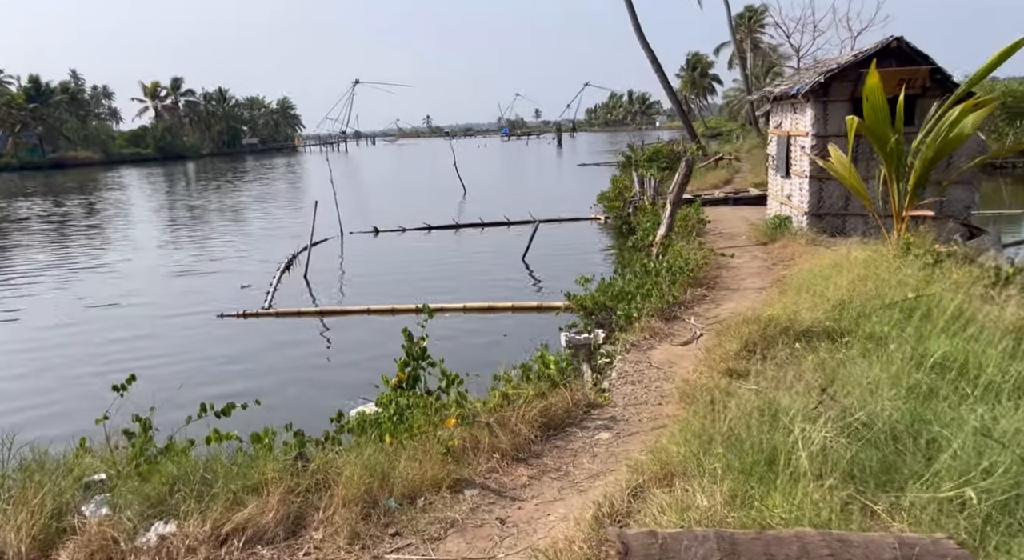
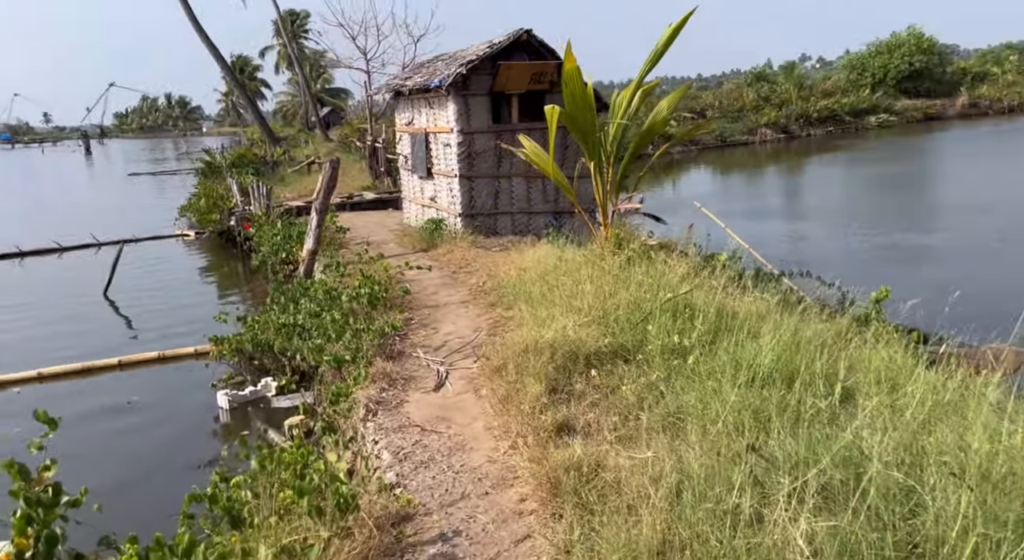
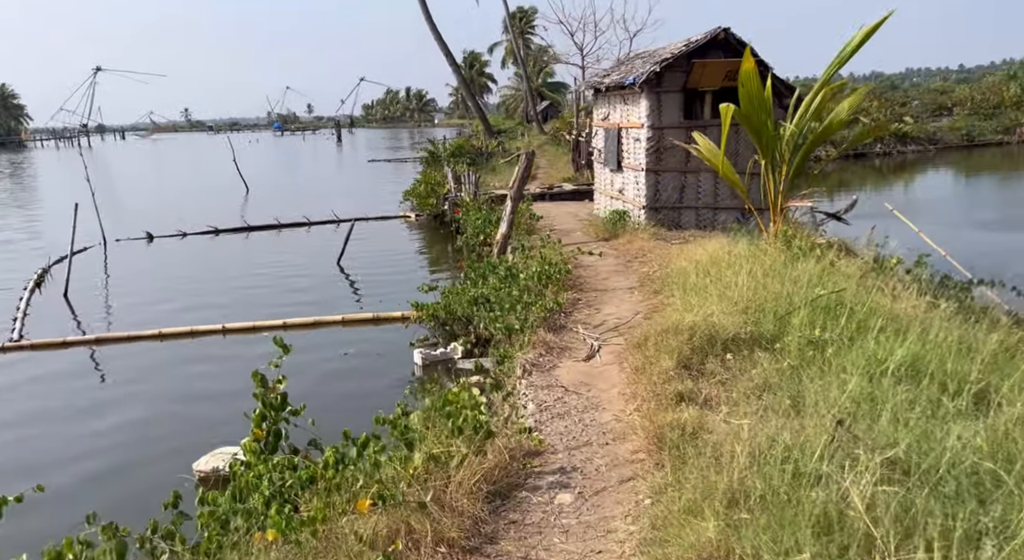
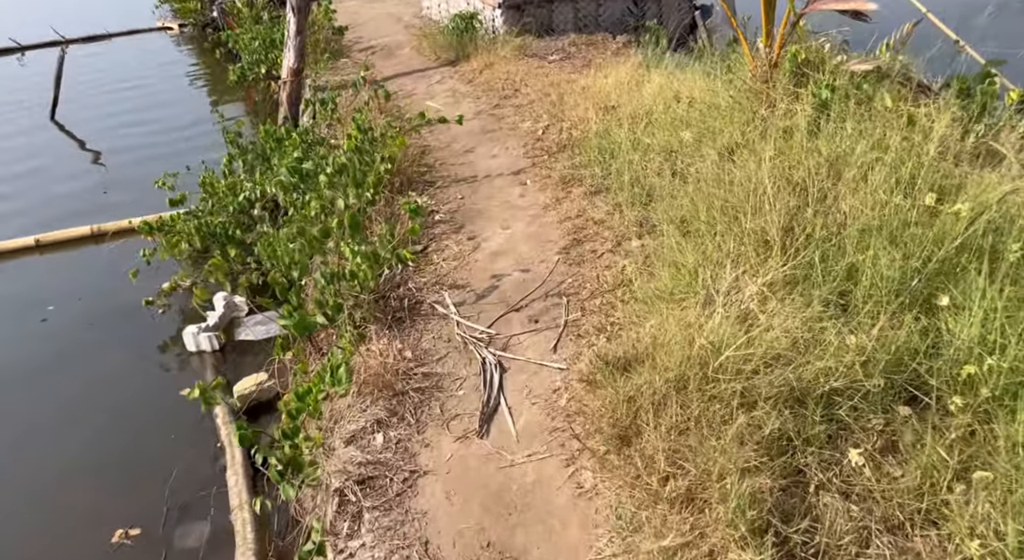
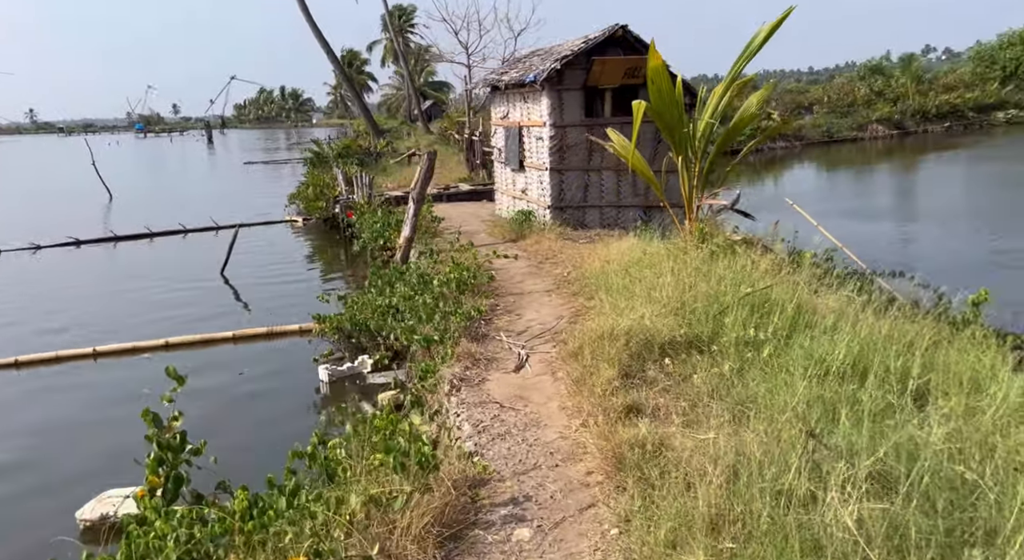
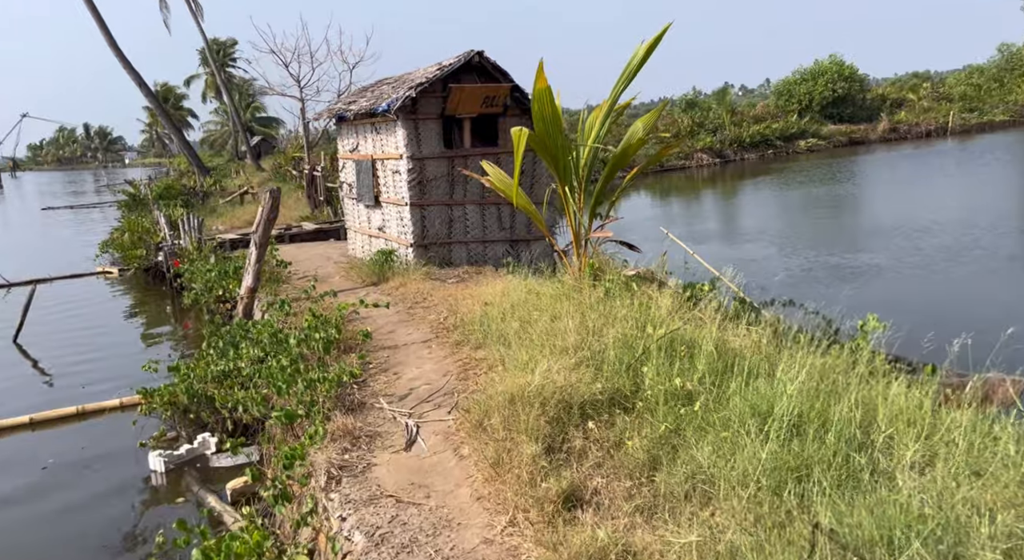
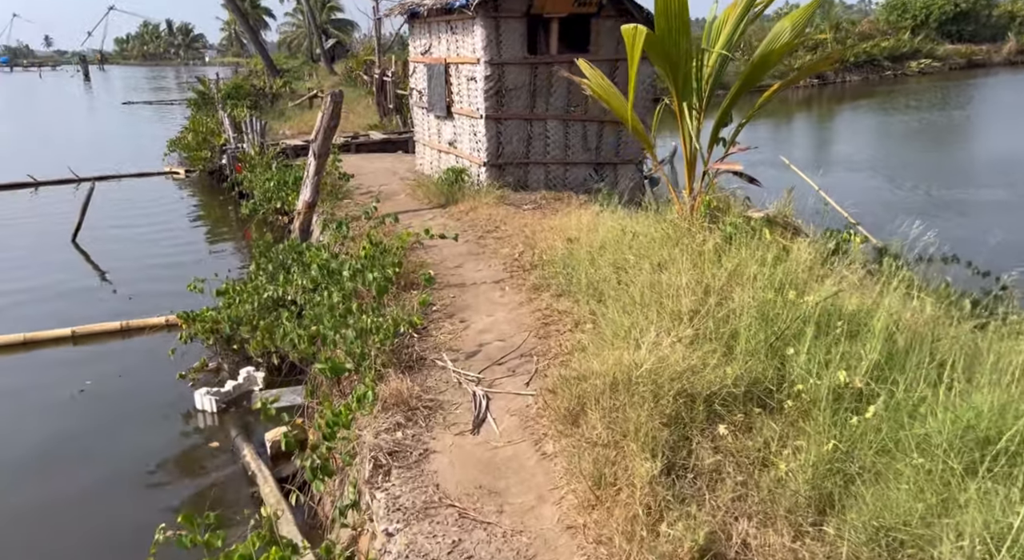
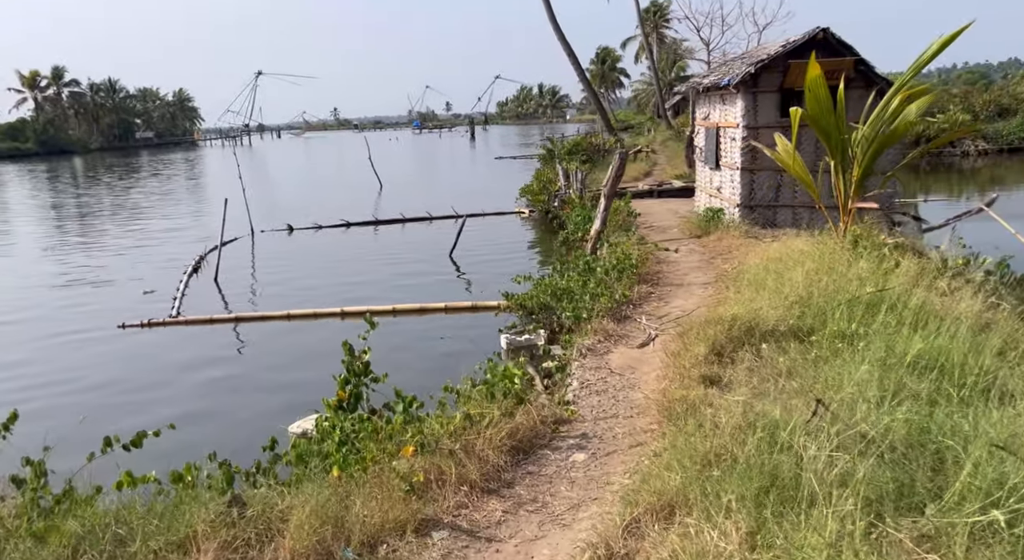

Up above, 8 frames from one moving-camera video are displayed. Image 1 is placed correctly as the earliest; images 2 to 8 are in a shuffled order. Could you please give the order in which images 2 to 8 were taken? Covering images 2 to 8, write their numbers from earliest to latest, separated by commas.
8, 3, 5, 2, 6, 7, 4
